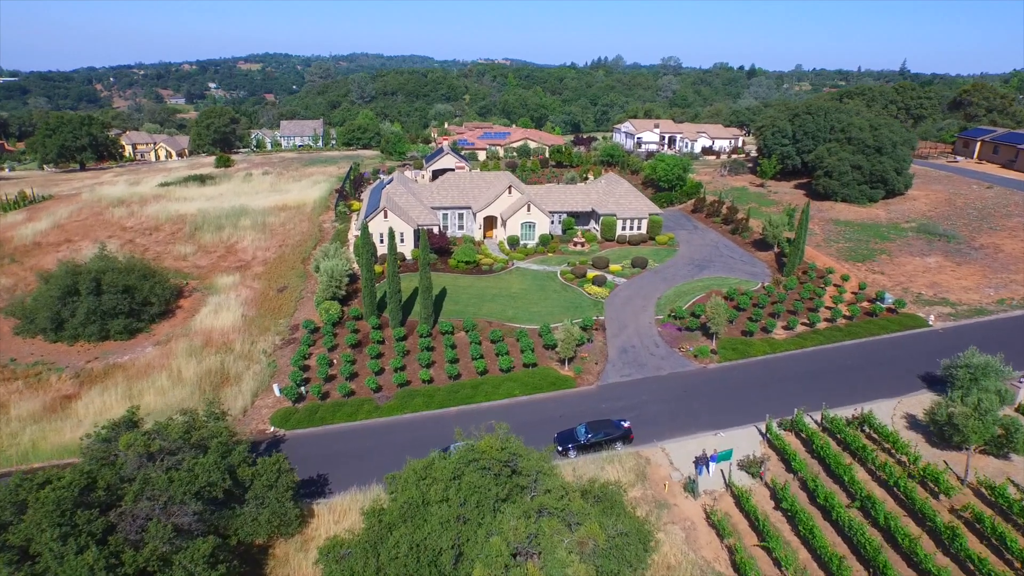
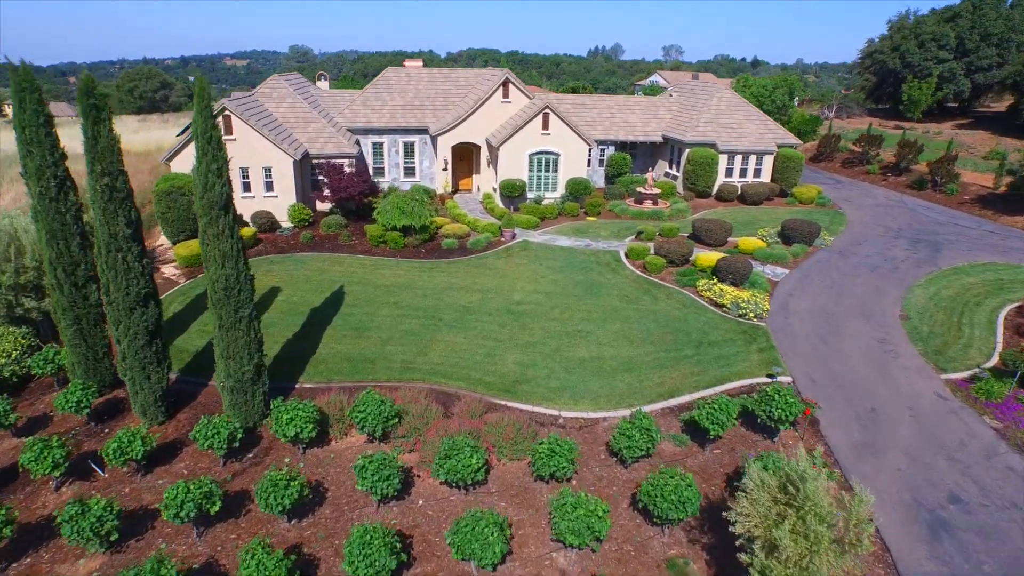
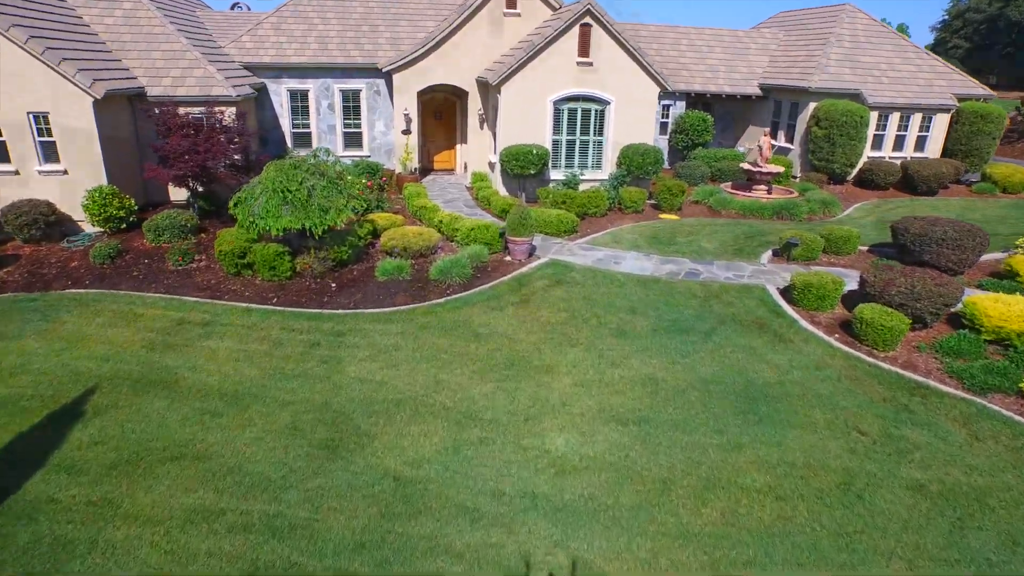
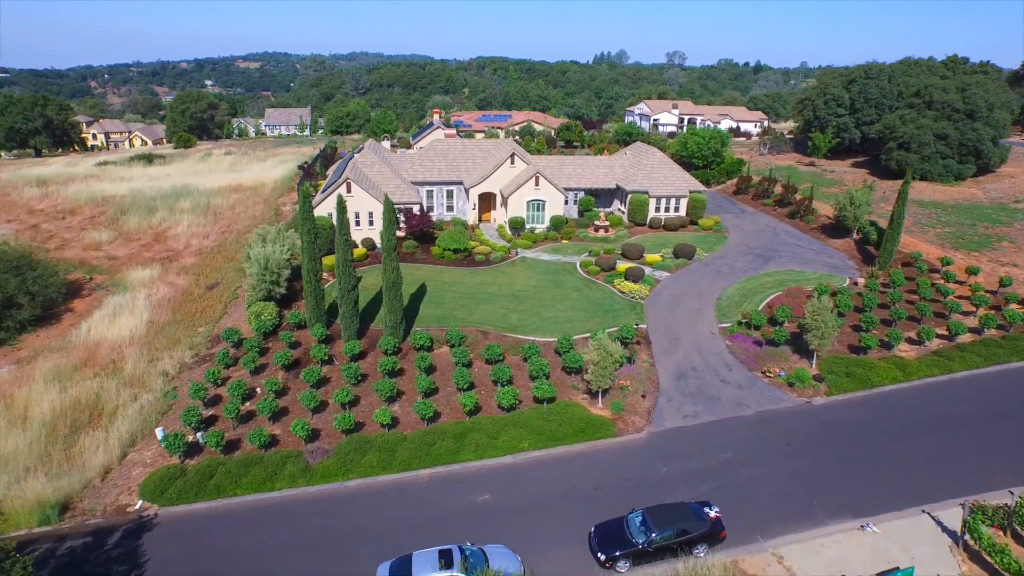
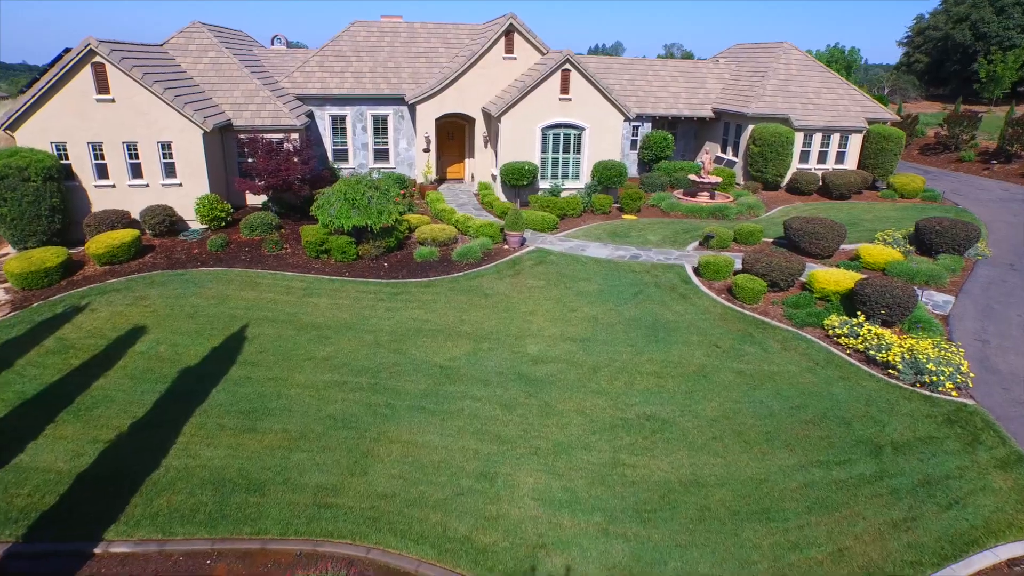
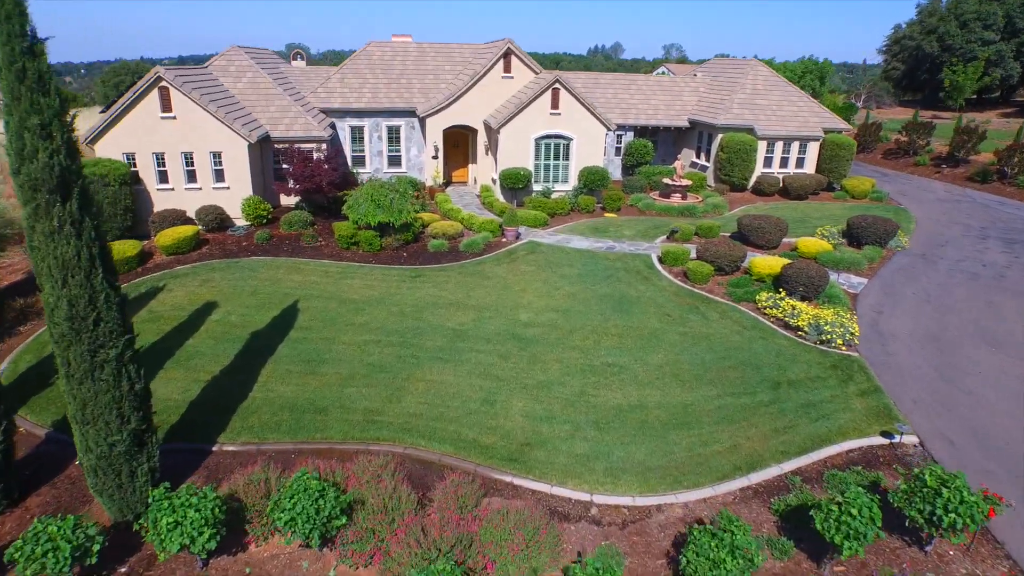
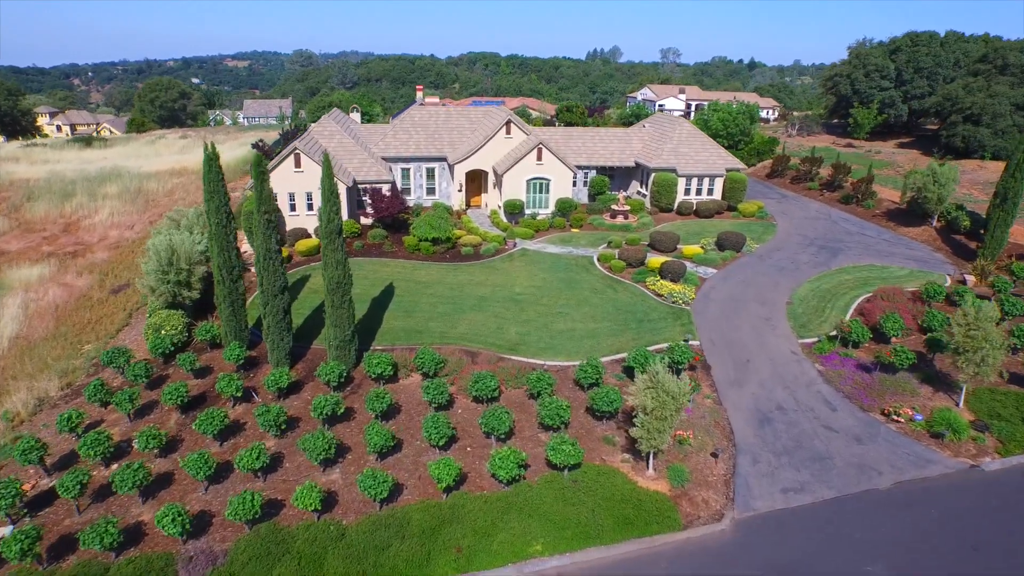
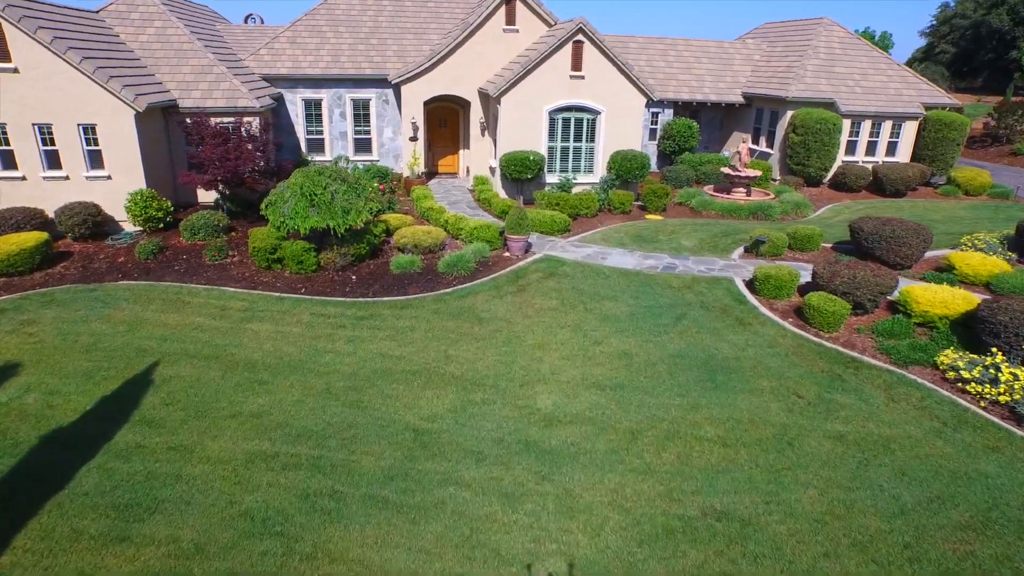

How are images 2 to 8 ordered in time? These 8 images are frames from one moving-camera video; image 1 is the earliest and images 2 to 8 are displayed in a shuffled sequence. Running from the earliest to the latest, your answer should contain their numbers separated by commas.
4, 7, 2, 6, 5, 8, 3
